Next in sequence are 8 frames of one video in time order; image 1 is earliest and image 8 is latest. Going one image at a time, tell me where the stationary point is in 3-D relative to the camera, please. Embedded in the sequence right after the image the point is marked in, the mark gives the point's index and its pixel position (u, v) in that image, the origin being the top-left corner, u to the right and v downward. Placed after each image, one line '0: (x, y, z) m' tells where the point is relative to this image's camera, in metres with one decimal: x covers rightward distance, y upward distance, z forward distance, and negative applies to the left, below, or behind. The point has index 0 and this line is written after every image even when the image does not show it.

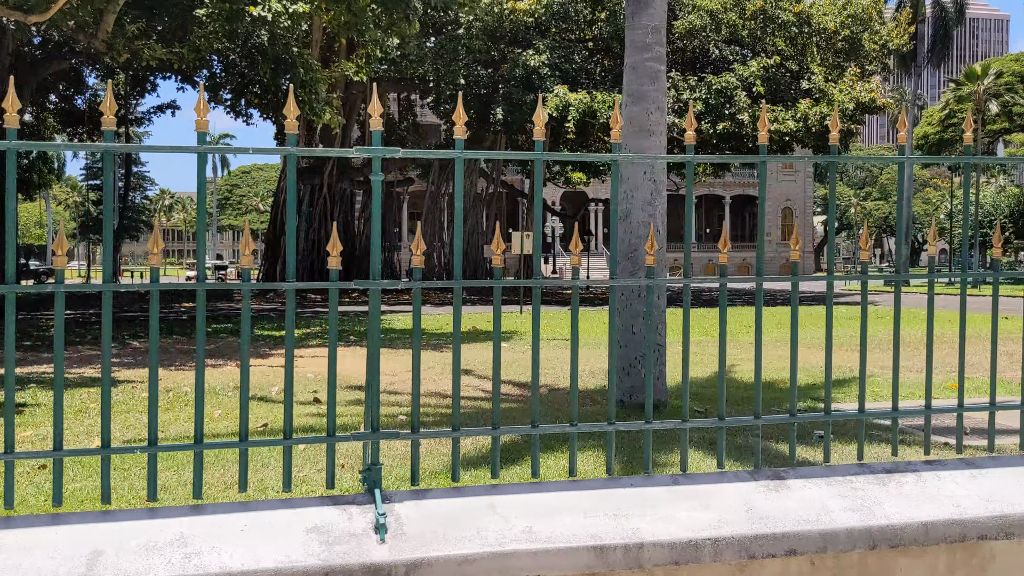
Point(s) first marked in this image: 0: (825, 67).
0: (+6.8, +4.8, +20.1) m
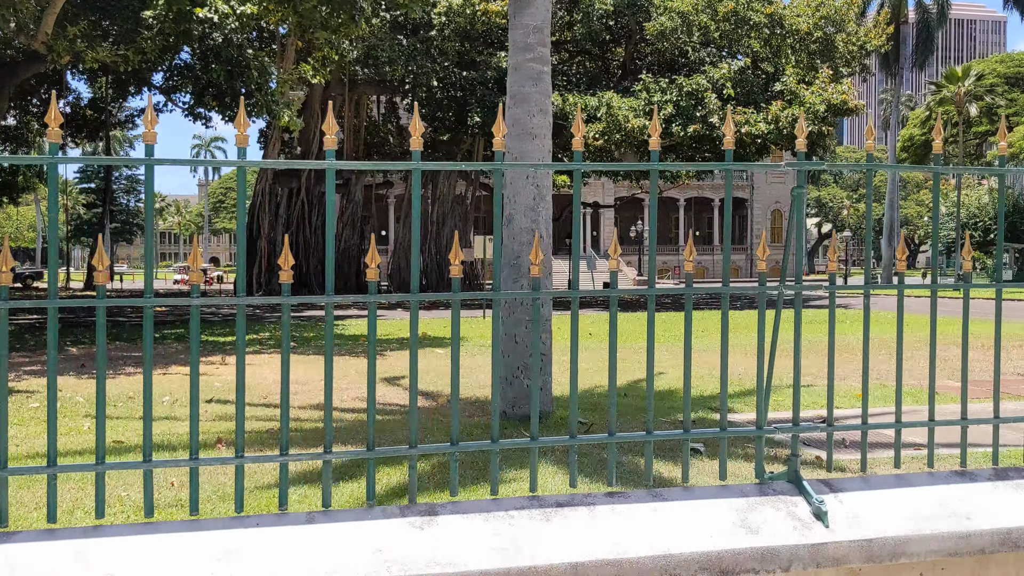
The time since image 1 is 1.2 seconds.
0: (+6.2, +4.7, +20.0) m
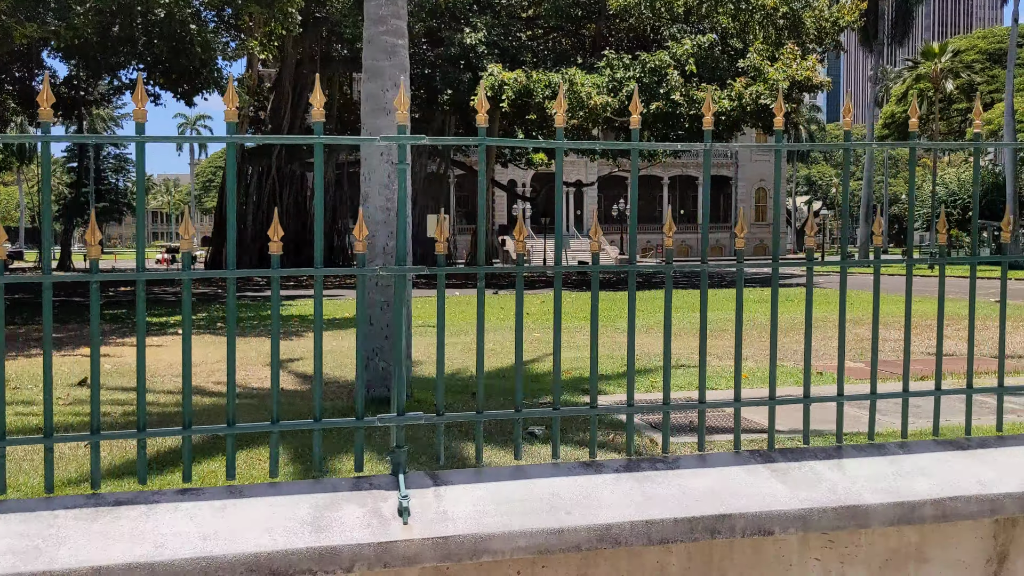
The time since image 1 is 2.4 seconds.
0: (+5.4, +5.2, +19.8) m
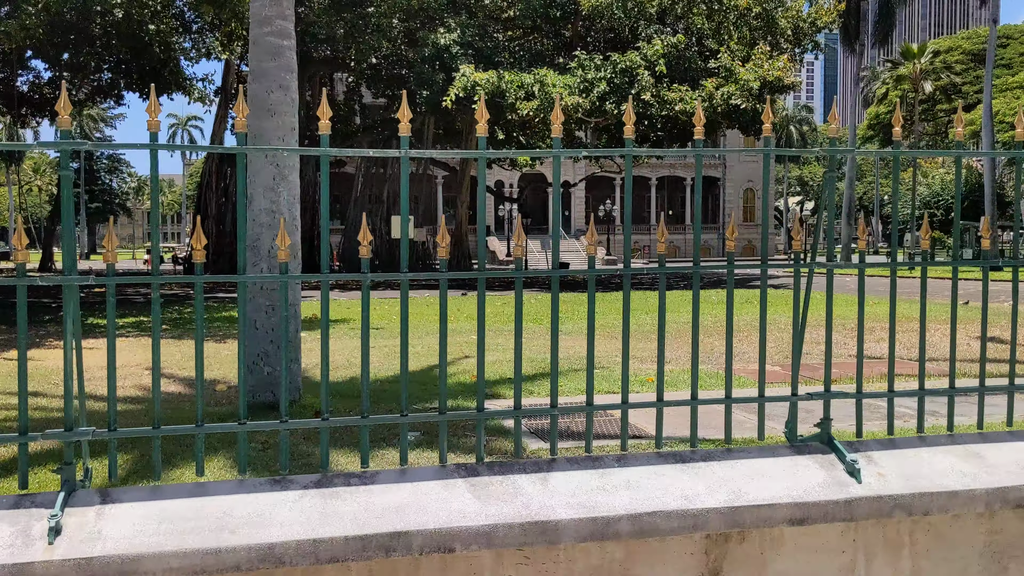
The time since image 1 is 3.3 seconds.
0: (+4.9, +5.2, +19.8) m
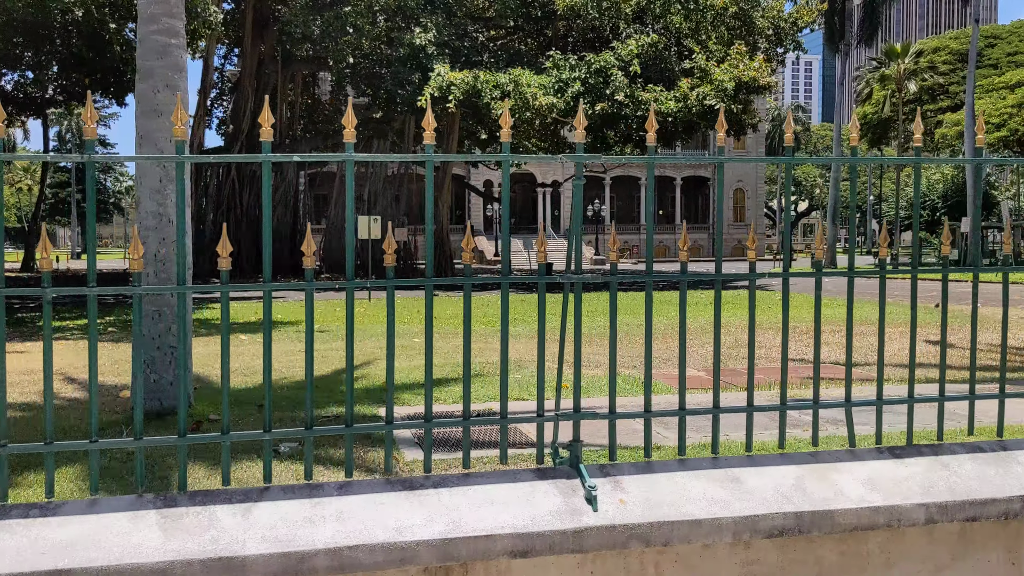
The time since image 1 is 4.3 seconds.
0: (+4.3, +5.2, +19.7) m
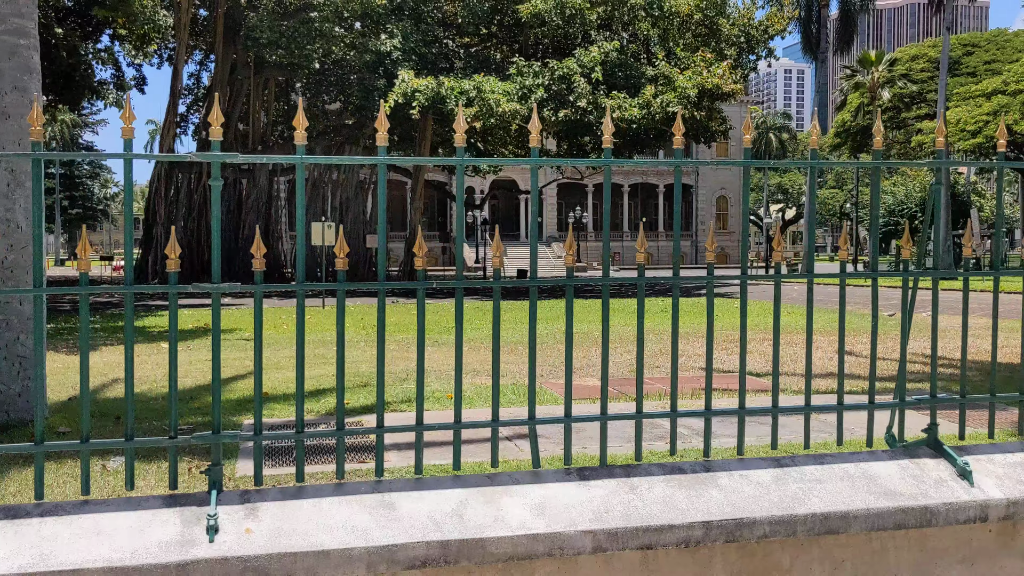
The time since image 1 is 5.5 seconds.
0: (+3.6, +5.0, +19.7) m
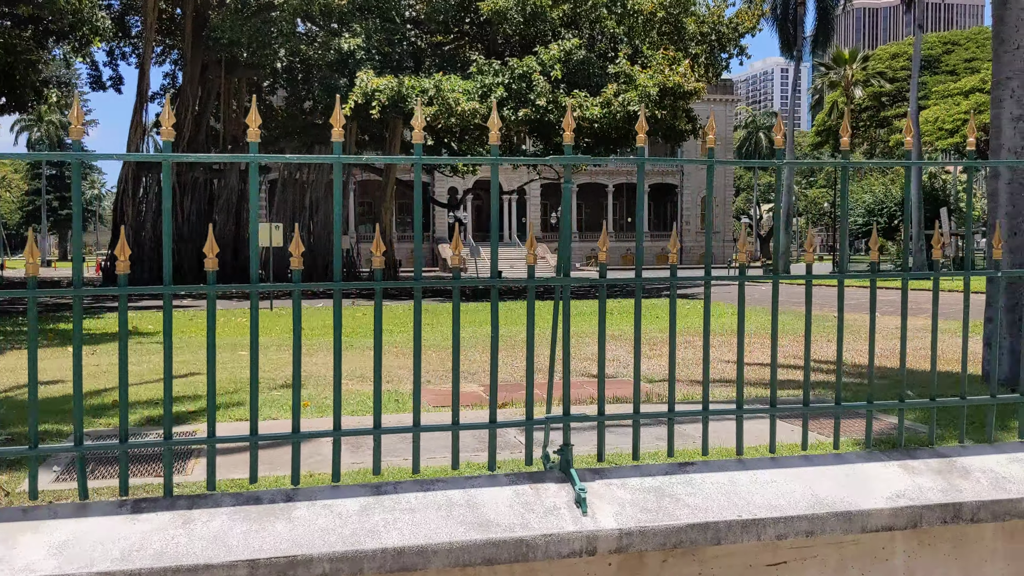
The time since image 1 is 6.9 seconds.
0: (+2.8, +5.0, +19.6) m
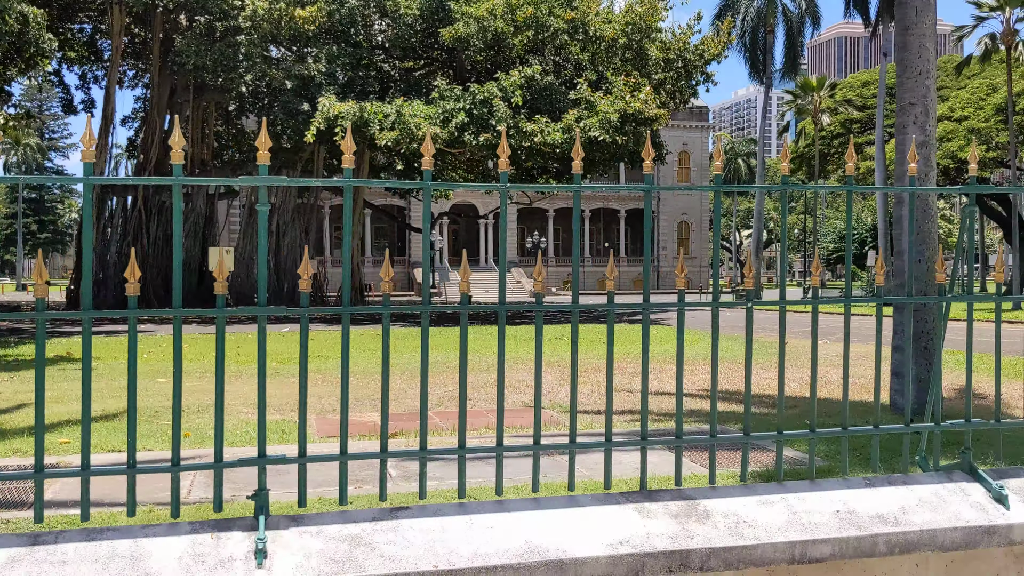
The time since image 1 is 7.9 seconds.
0: (+2.0, +4.5, +19.6) m
